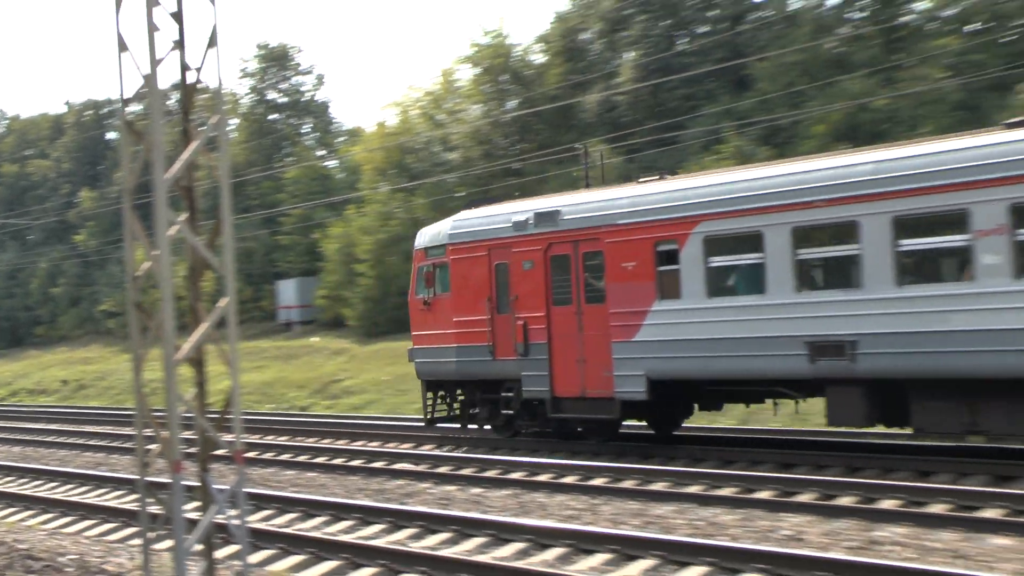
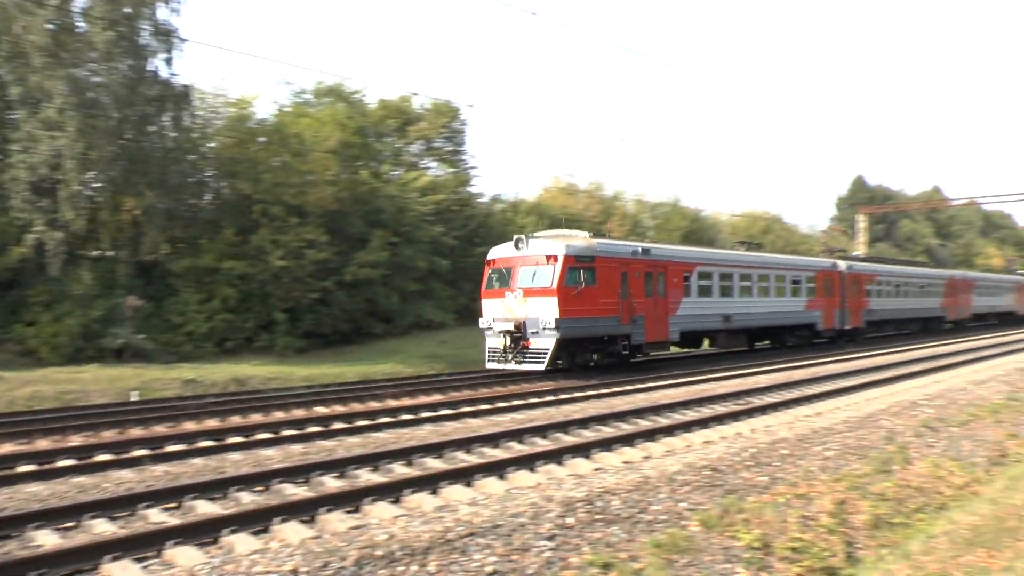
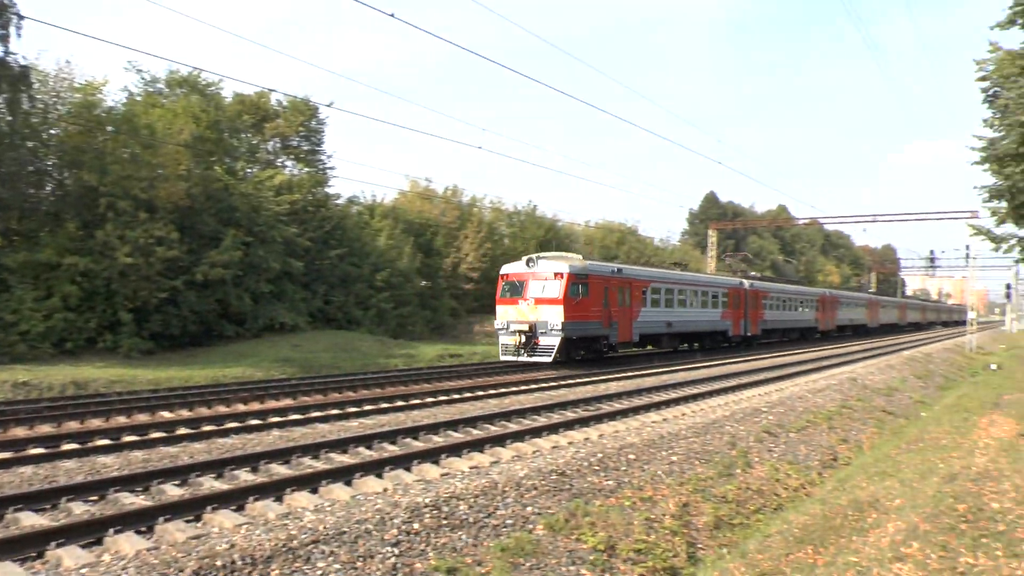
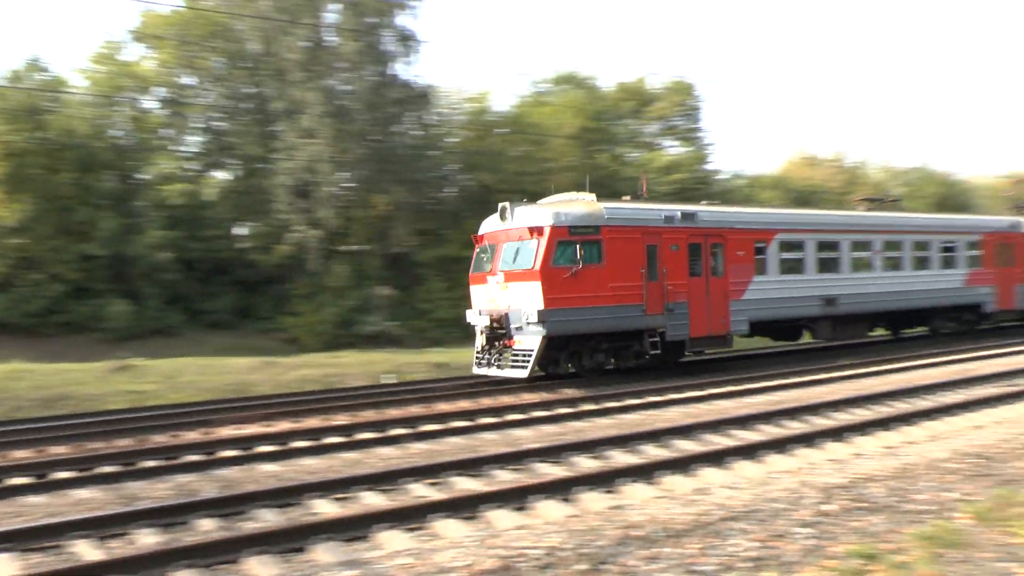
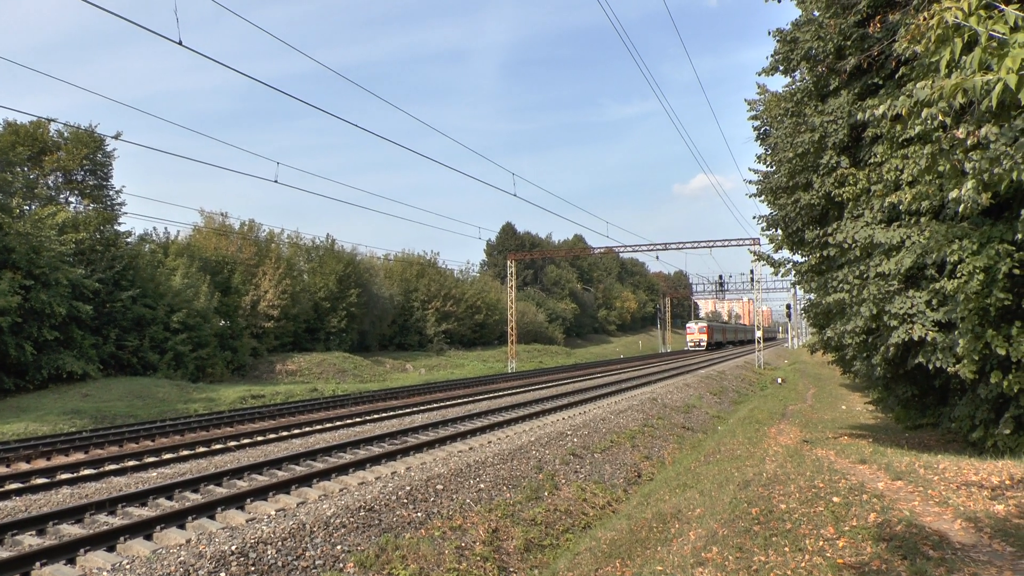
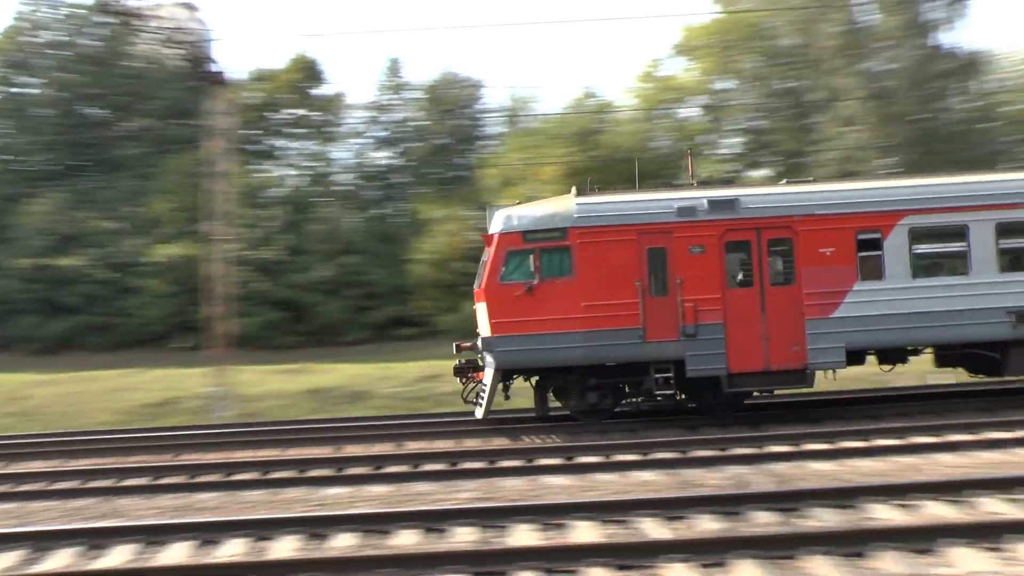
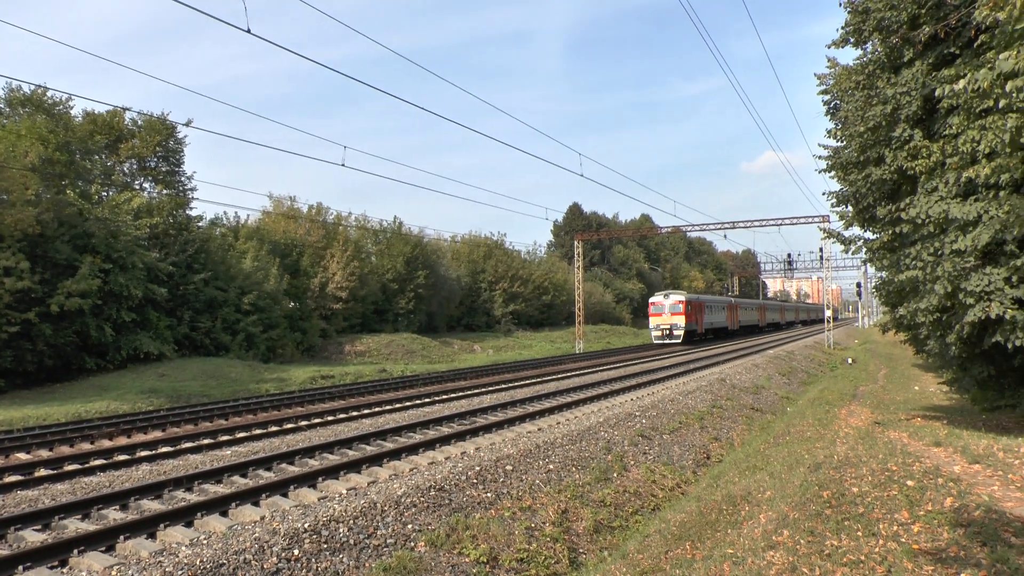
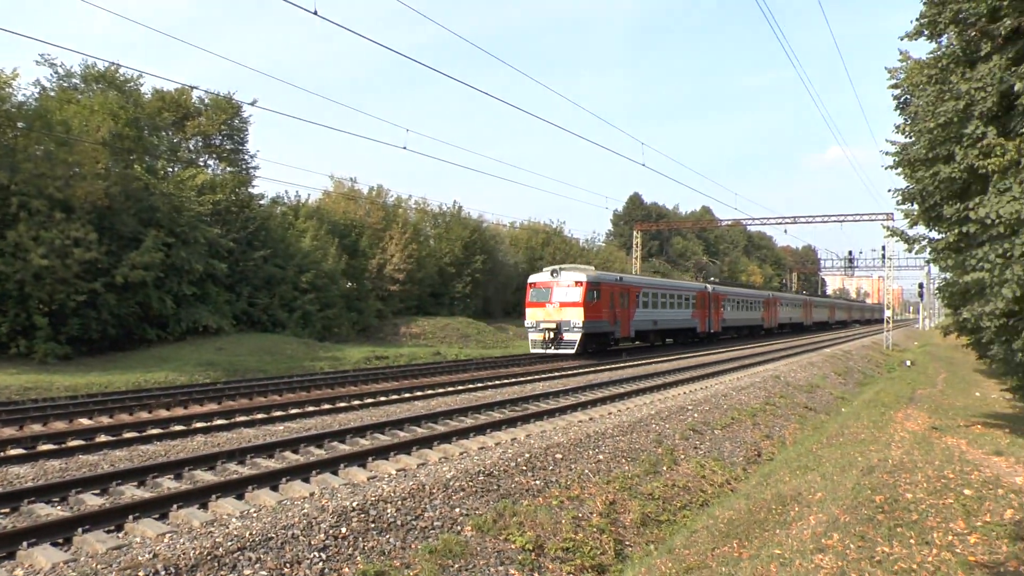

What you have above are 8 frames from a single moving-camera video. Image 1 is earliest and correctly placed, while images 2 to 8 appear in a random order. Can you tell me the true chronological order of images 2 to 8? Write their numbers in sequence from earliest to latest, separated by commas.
6, 4, 2, 3, 8, 7, 5
